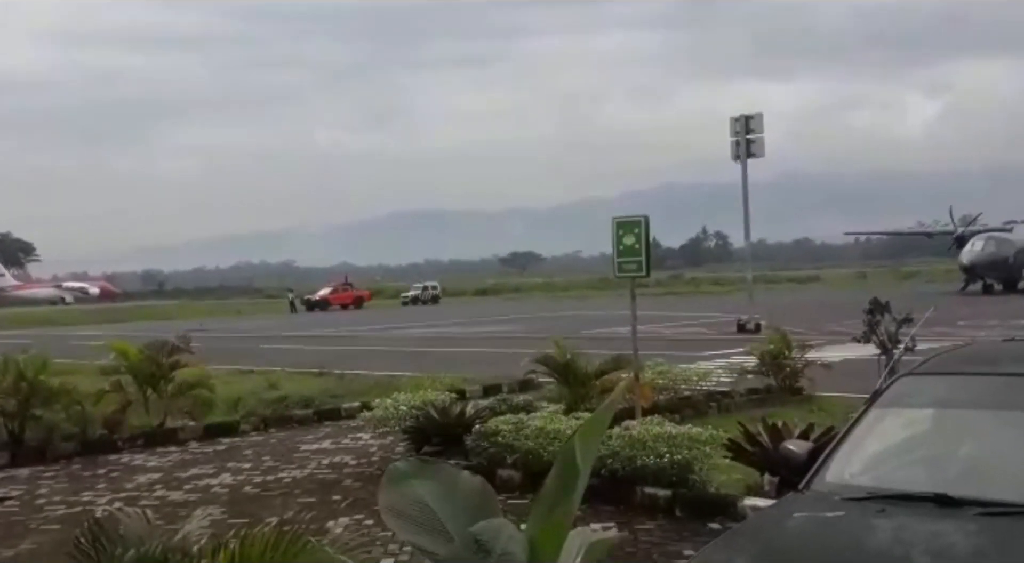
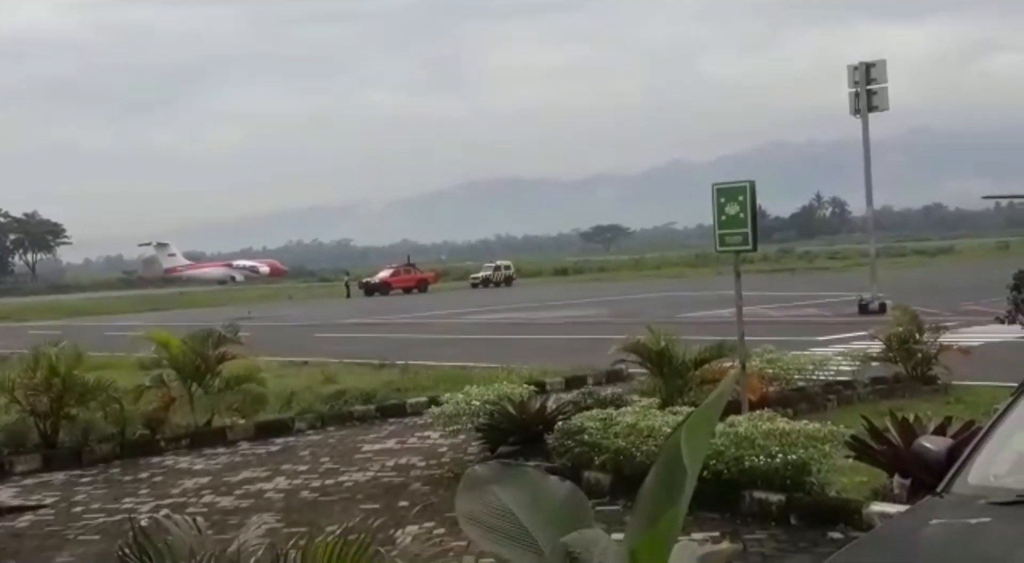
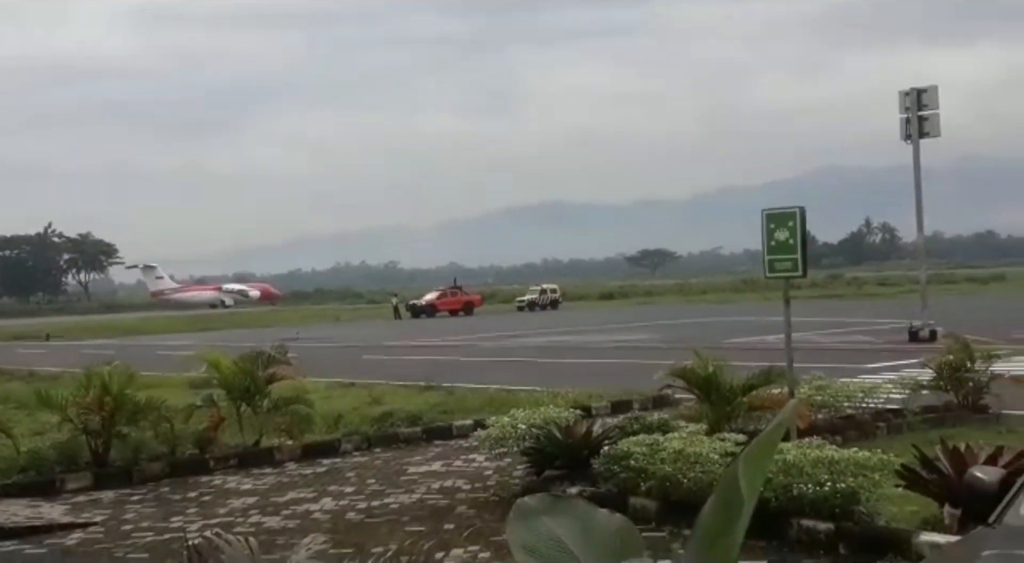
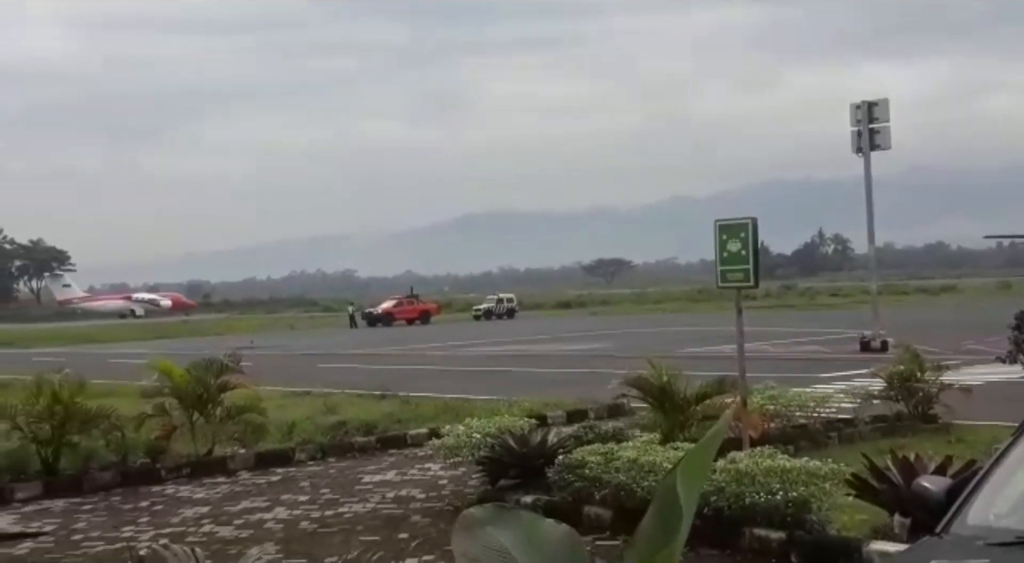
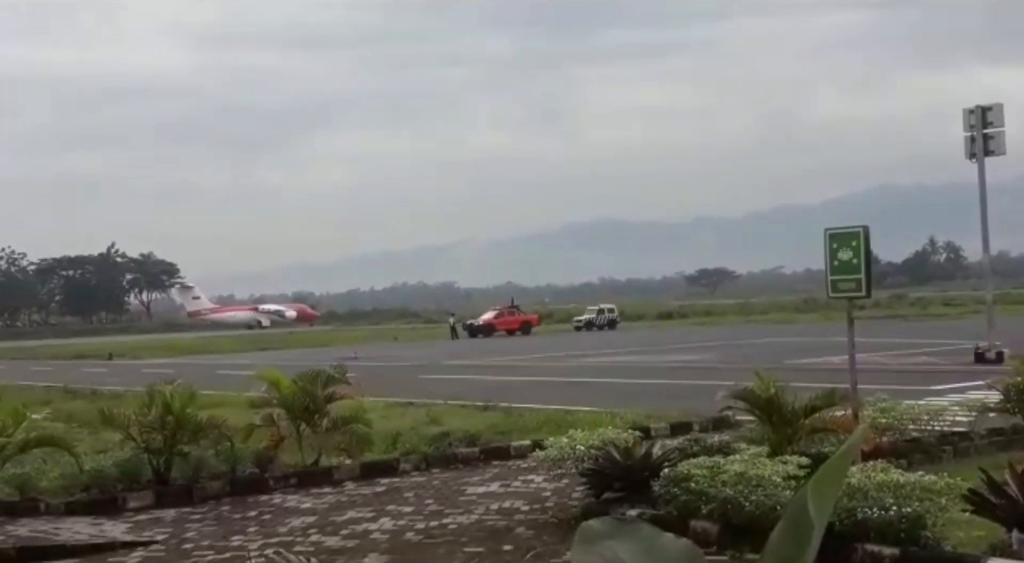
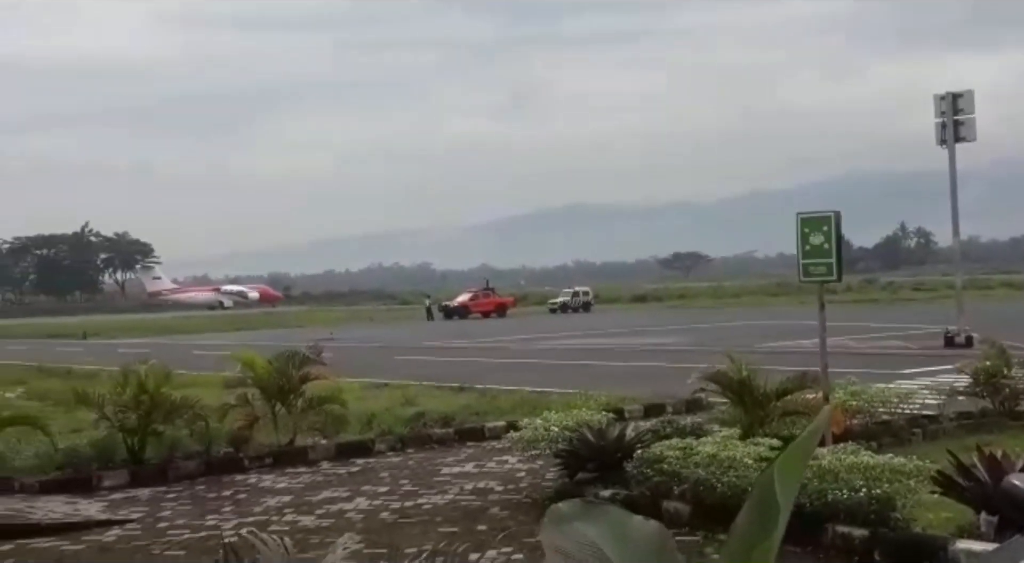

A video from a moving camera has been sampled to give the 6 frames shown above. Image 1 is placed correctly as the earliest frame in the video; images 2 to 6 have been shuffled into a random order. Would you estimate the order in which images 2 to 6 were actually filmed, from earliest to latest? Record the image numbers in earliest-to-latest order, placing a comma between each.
4, 6, 5, 3, 2
